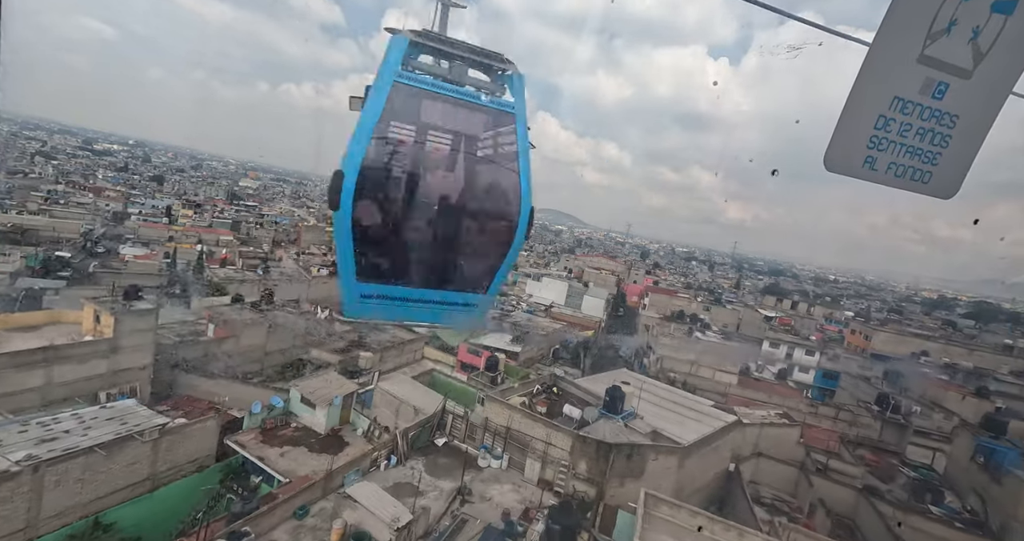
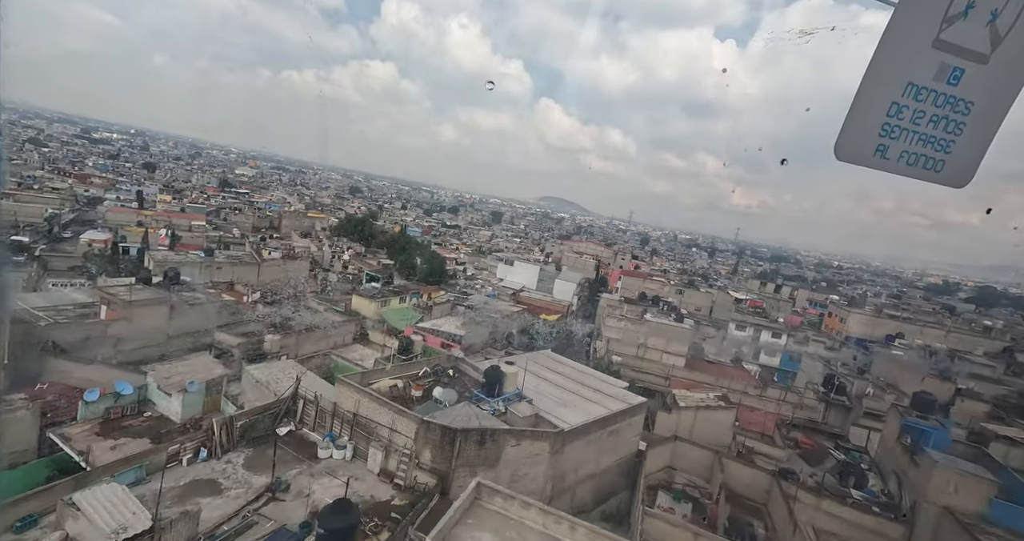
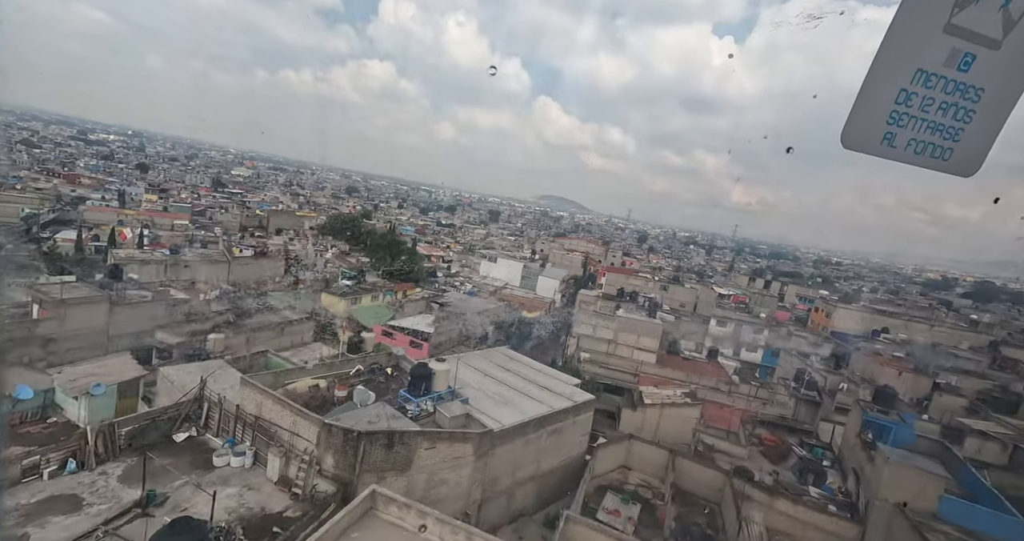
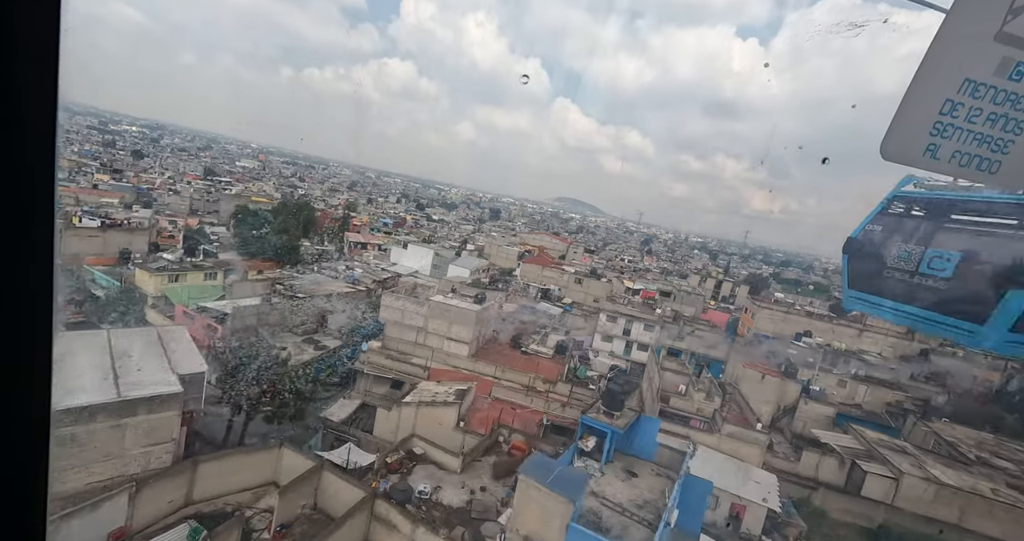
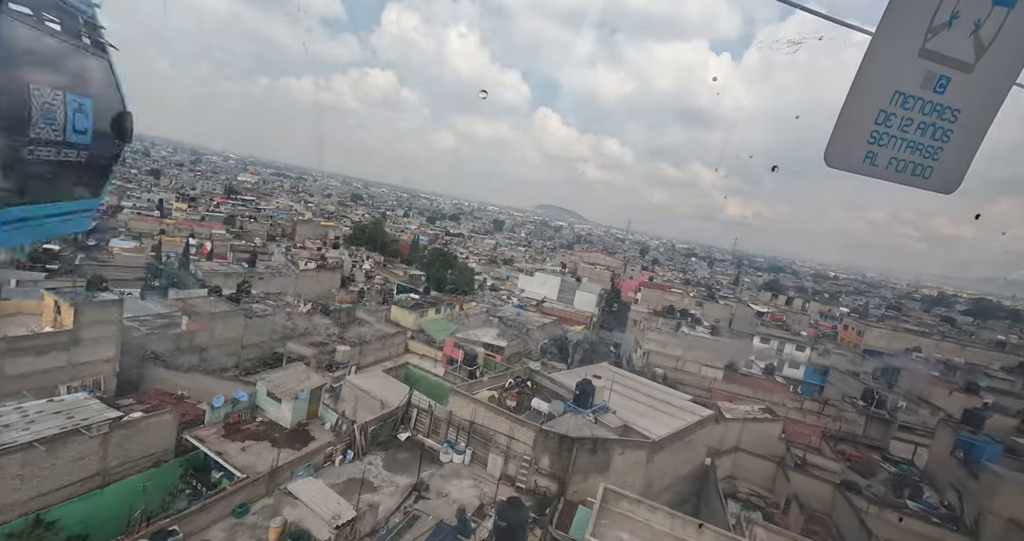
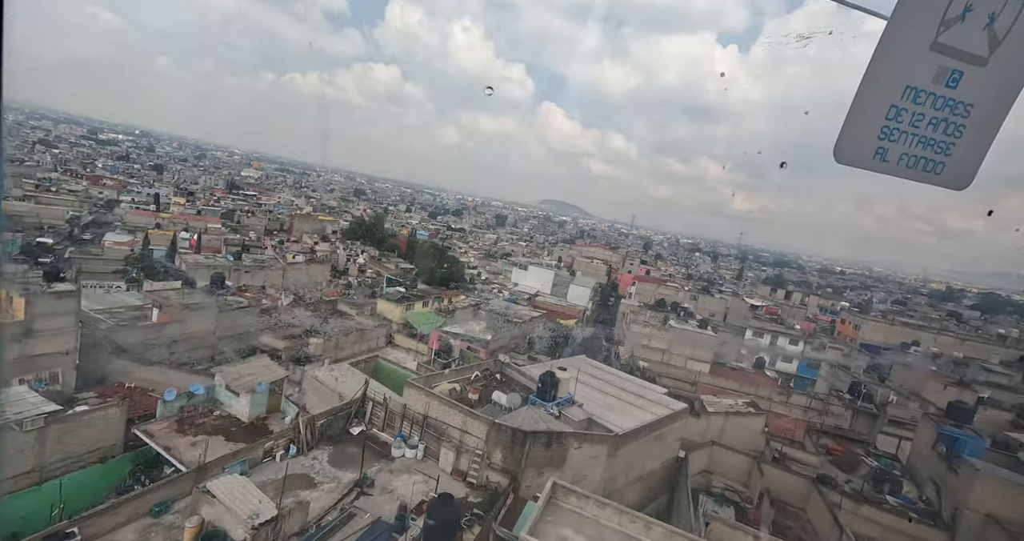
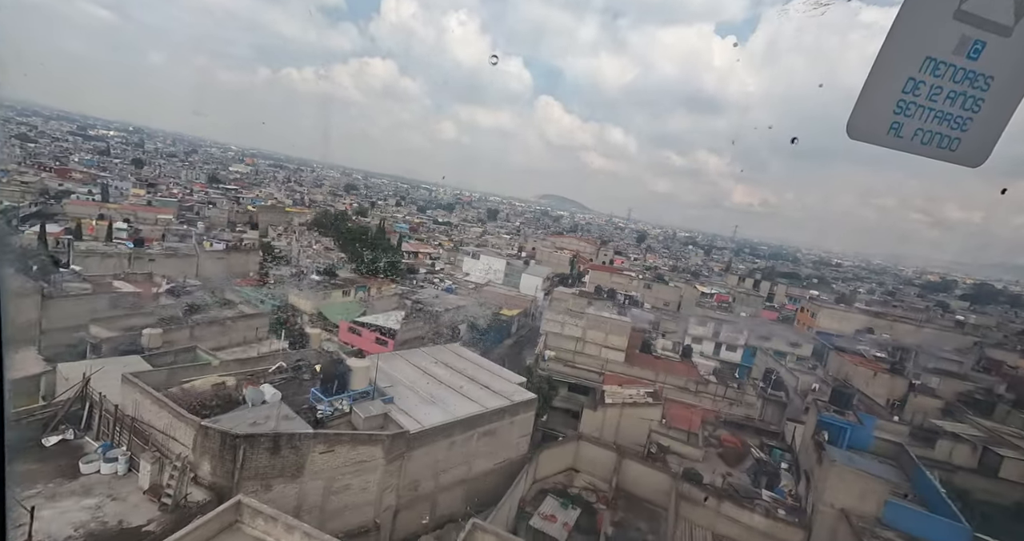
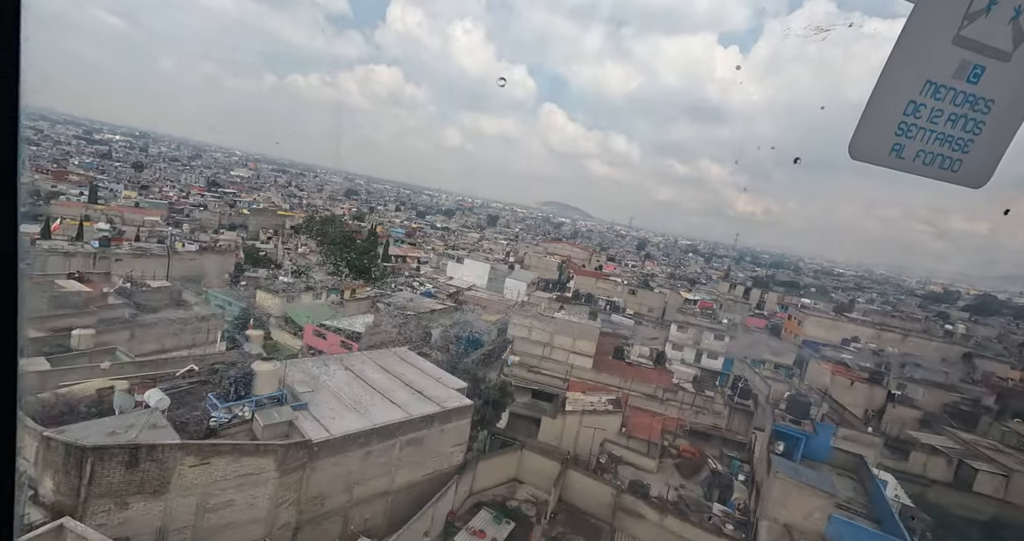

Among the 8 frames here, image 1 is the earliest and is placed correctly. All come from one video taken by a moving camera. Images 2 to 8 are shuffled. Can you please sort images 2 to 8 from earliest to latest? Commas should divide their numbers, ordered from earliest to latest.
5, 6, 2, 3, 7, 8, 4
